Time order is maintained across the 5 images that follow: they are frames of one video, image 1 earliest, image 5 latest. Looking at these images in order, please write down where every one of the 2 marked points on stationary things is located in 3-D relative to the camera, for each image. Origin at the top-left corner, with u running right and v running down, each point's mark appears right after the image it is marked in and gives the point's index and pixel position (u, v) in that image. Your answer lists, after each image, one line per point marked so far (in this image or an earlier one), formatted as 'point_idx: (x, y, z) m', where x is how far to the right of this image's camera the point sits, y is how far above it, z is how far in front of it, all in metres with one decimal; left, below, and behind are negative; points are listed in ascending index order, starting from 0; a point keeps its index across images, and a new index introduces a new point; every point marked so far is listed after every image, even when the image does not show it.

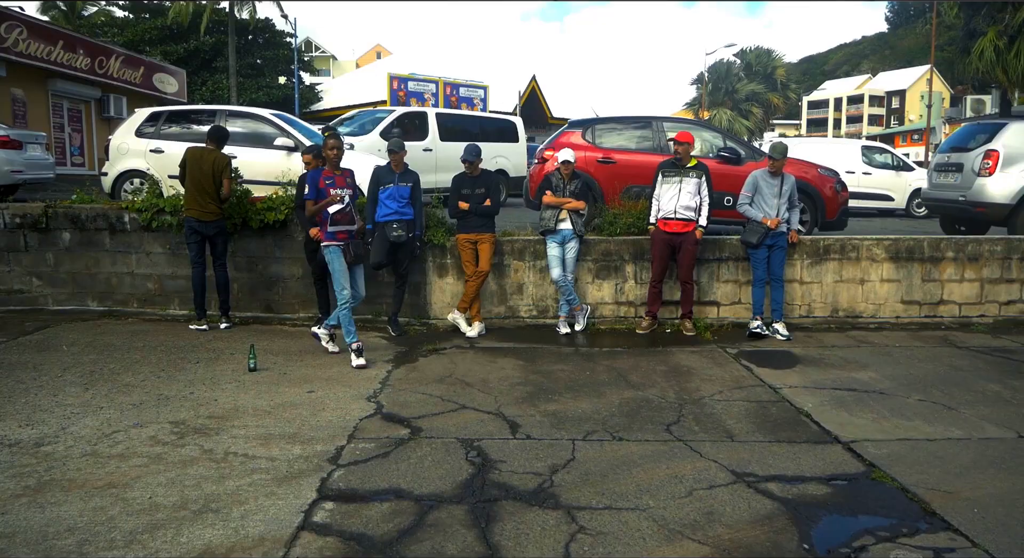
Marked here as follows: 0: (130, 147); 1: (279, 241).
0: (-6.3, +2.2, +10.7) m
1: (-2.9, +0.5, +8.2) m
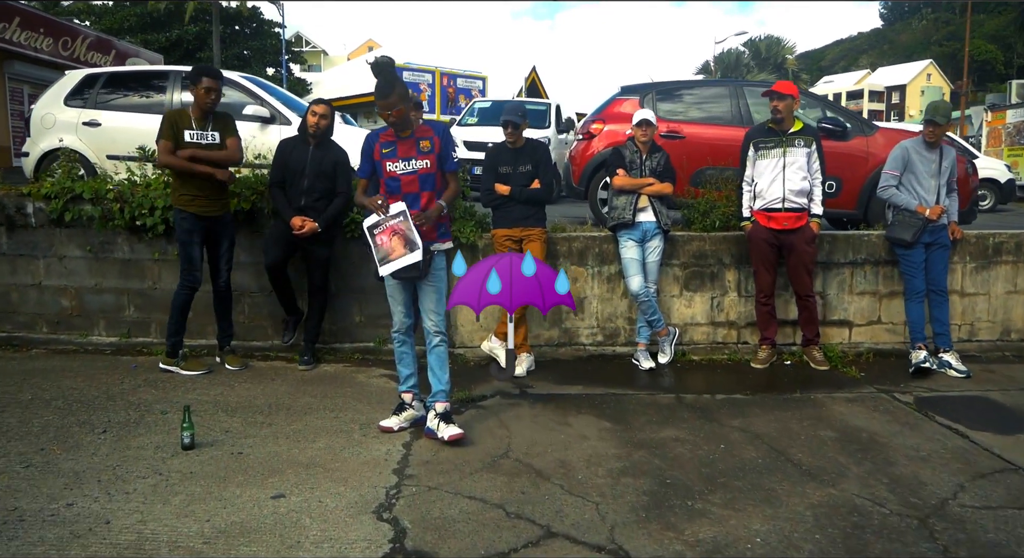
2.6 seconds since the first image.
0: (-5.8, +2.0, +8.3) m
1: (-2.4, +0.3, +5.9) m
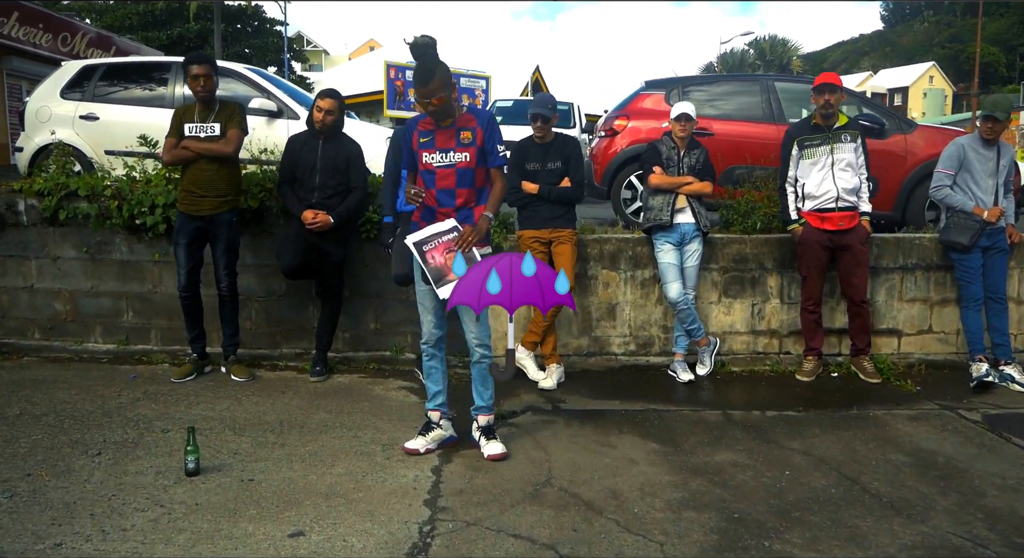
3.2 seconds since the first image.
0: (-5.6, +2.0, +7.9) m
1: (-2.2, +0.3, +5.4) m
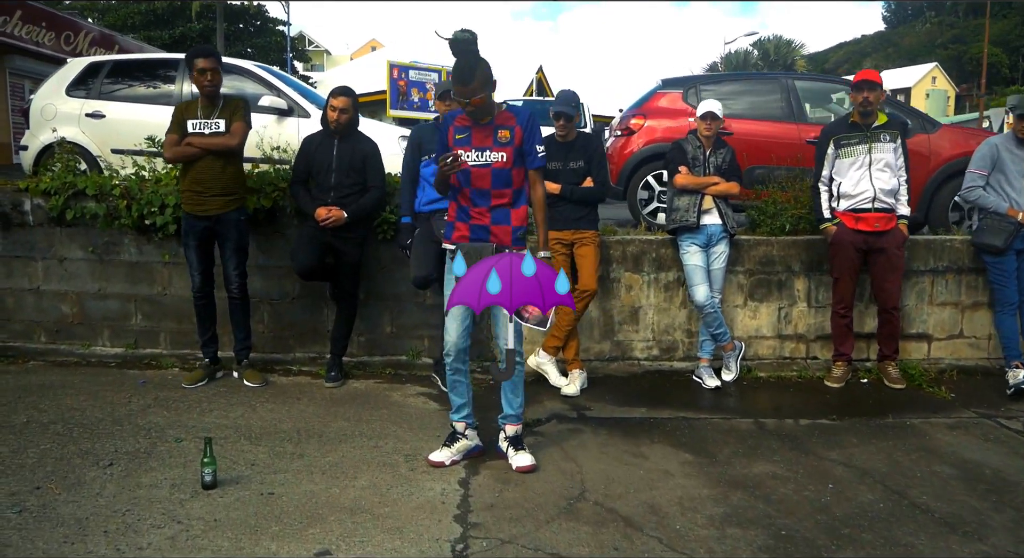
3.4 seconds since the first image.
0: (-5.4, +2.0, +7.7) m
1: (-2.0, +0.3, +5.3) m
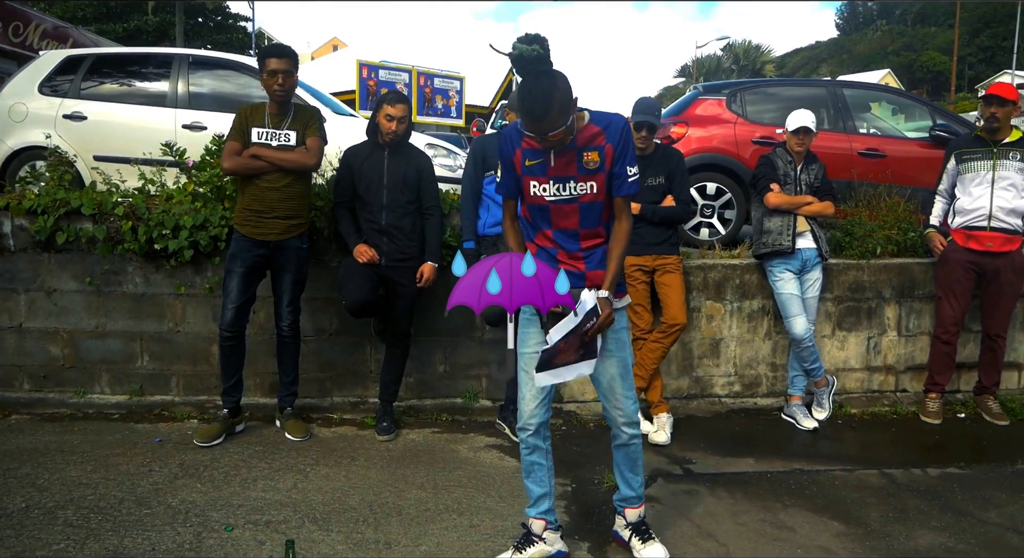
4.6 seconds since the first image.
0: (-5.0, +1.7, +6.8) m
1: (-1.5, +0.1, +4.5) m
